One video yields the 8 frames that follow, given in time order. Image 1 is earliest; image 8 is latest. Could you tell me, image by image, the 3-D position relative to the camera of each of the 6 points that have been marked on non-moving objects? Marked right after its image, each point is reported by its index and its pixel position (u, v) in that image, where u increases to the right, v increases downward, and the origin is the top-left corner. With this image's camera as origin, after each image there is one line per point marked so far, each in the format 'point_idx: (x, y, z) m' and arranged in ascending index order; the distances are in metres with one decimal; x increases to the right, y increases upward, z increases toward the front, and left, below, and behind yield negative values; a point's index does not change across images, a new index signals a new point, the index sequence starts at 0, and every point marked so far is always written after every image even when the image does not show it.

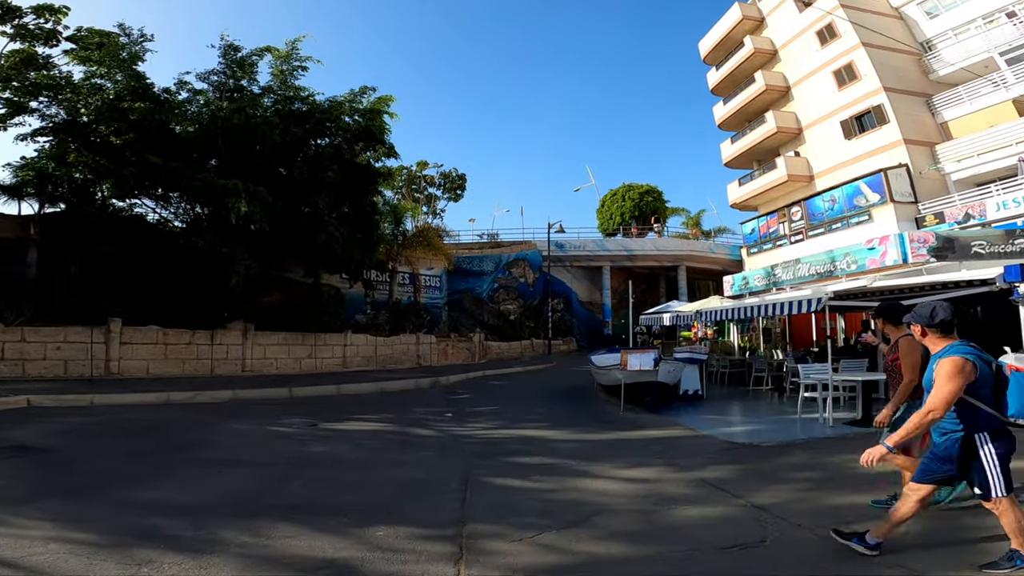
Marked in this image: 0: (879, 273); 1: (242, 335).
0: (+8.5, +0.3, +13.6) m
1: (-7.4, -1.2, +15.9) m
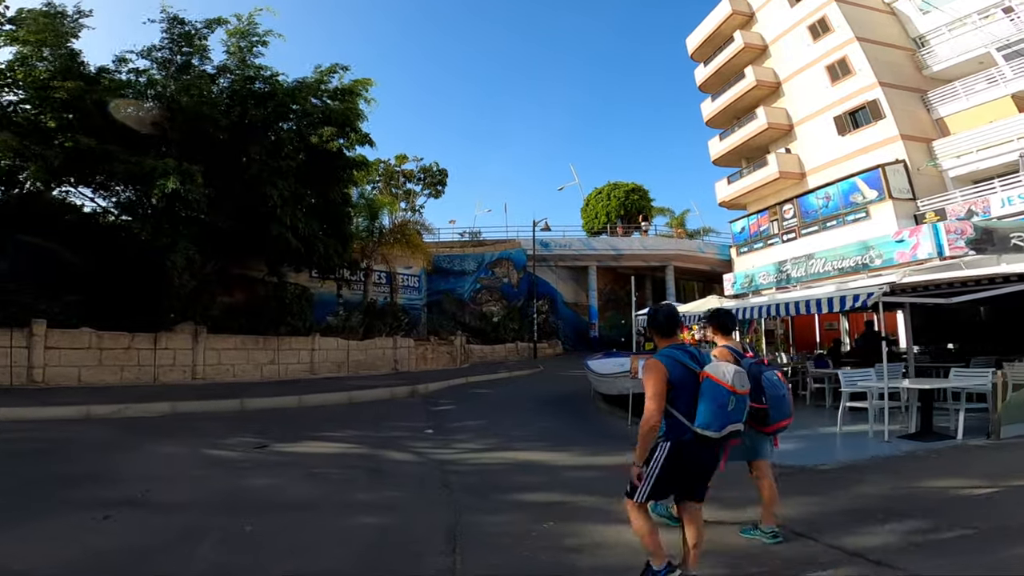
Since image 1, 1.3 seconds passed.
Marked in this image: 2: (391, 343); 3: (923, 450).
0: (+8.3, +0.4, +12.4) m
1: (-7.7, -1.2, +14.1) m
2: (-4.0, -1.8, +19.3) m
3: (+5.1, -2.0, +7.3) m
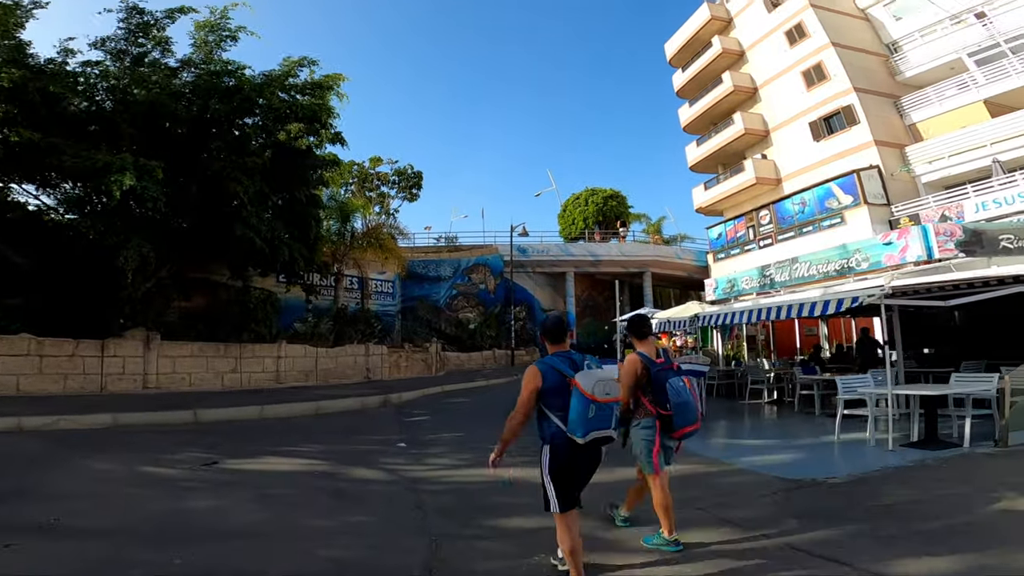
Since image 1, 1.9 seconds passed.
0: (+7.9, +0.3, +12.1) m
1: (-8.2, -1.3, +13.1) m
2: (-4.7, -2.0, +18.5) m
3: (+4.8, -2.0, +6.8) m
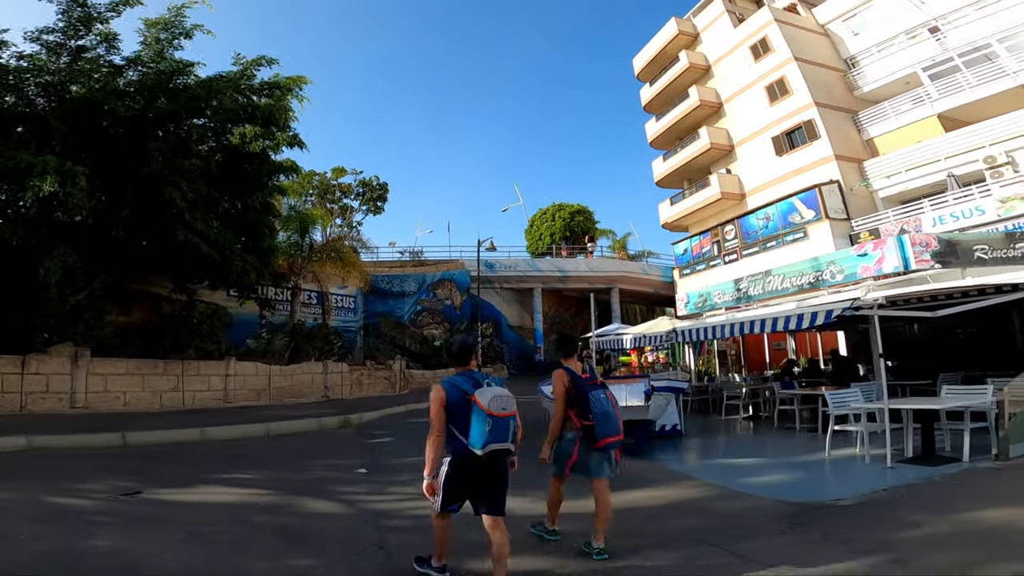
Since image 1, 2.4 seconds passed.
0: (+7.3, +0.1, +11.9) m
1: (-8.8, -1.5, +11.9) m
2: (-5.6, -2.4, +17.5) m
3: (+4.6, -2.0, +6.4) m
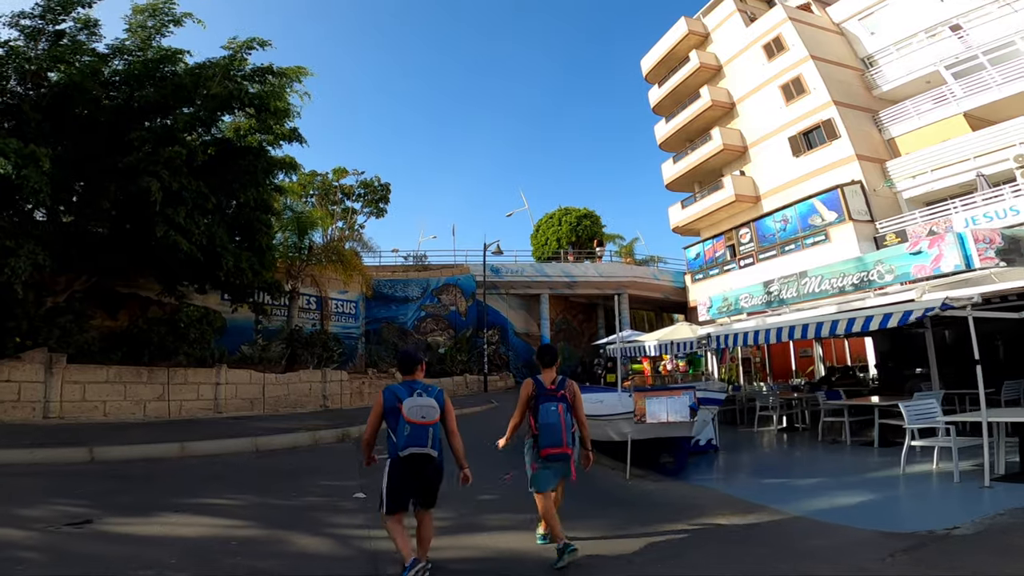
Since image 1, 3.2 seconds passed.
0: (+7.5, +0.1, +10.8) m
1: (-8.6, -1.5, +10.9) m
2: (-5.3, -2.5, +16.4) m
3: (+4.8, -2.0, +5.3) m
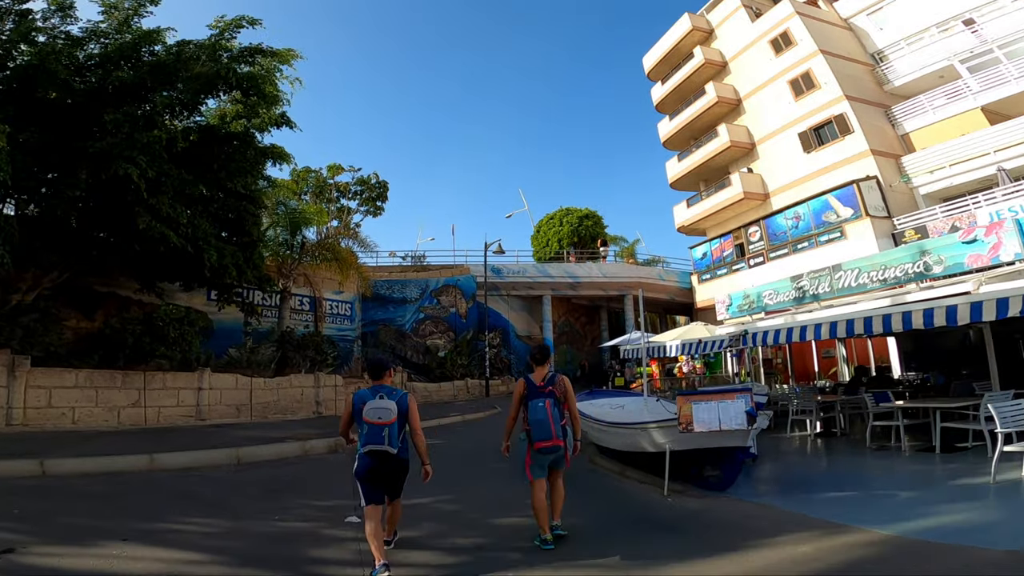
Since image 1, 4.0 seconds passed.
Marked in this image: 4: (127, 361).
0: (+7.7, +0.2, +9.8) m
1: (-8.4, -1.4, +9.8) m
2: (-5.2, -2.4, +15.3) m
3: (+5.0, -1.8, +4.3) m
4: (-8.2, -1.6, +12.8) m
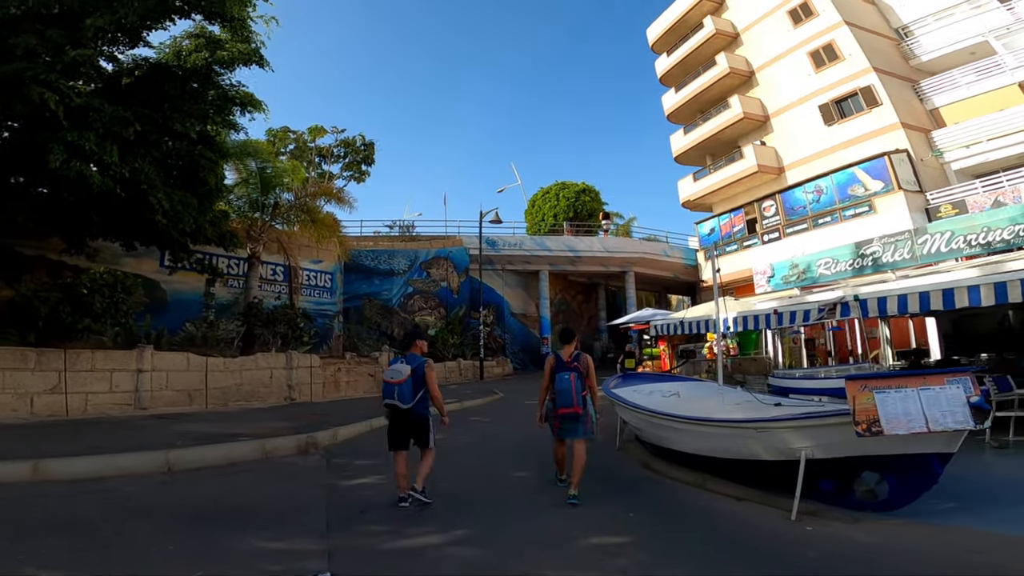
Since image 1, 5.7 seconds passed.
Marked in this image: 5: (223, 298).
0: (+8.0, +0.7, +7.7) m
1: (-8.1, -0.8, +7.4) m
2: (-5.0, -1.6, +13.0) m
3: (+5.5, -1.5, +2.2) m
4: (-8.0, -0.8, +10.4) m
5: (-8.2, -0.4, +17.1) m
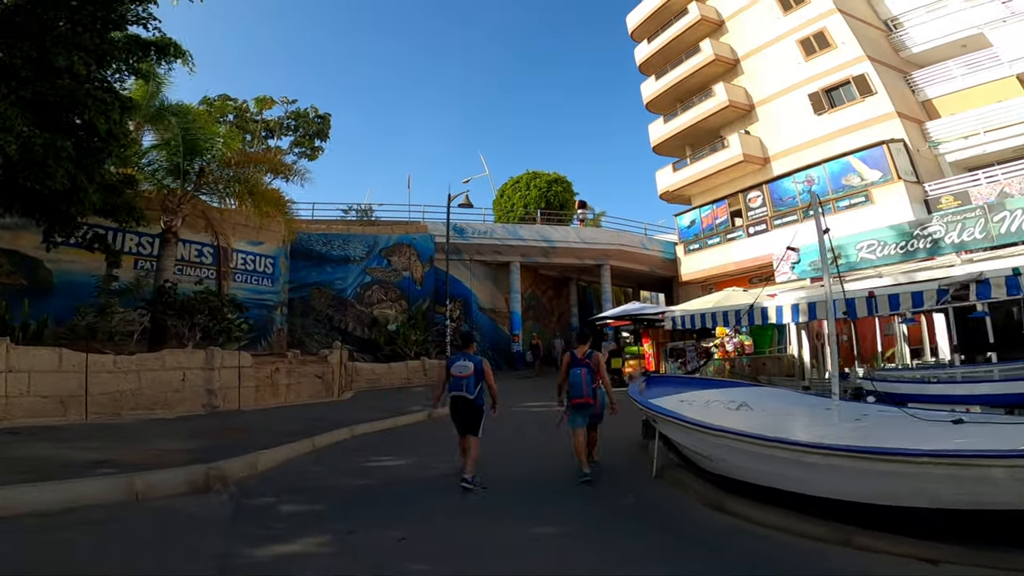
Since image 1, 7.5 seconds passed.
0: (+8.0, +0.9, +6.0) m
1: (-8.1, -0.4, +4.6) m
2: (-5.4, -1.3, +10.4) m
3: (+5.8, -1.3, +0.3) m
4: (-8.2, -0.5, +7.6) m
5: (-8.9, +0.1, +14.3) m
